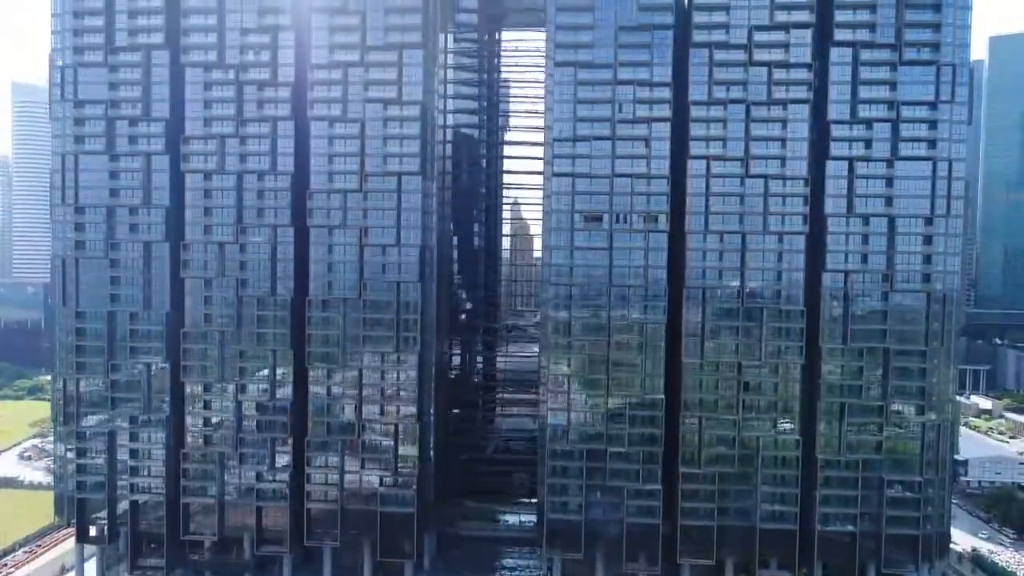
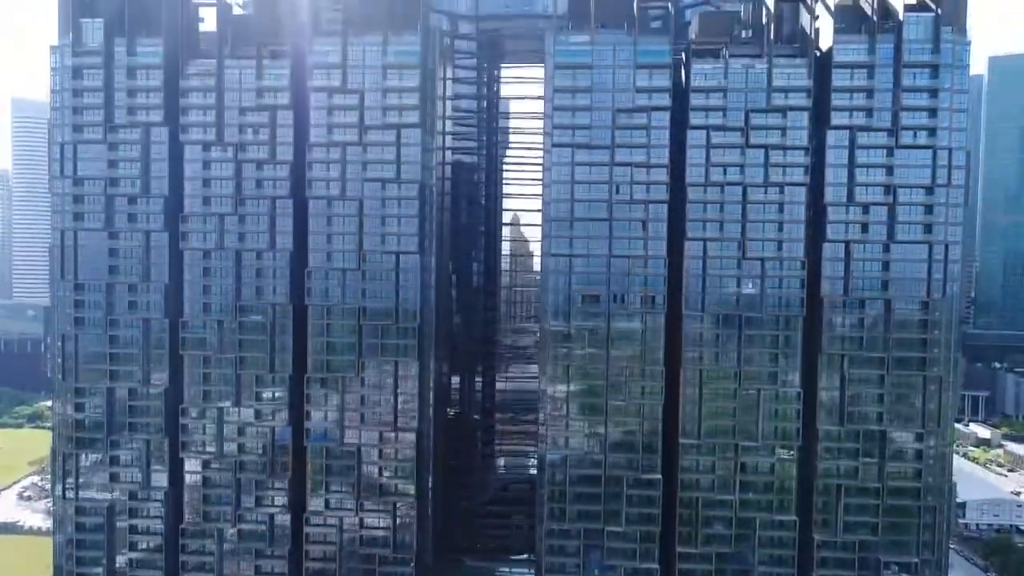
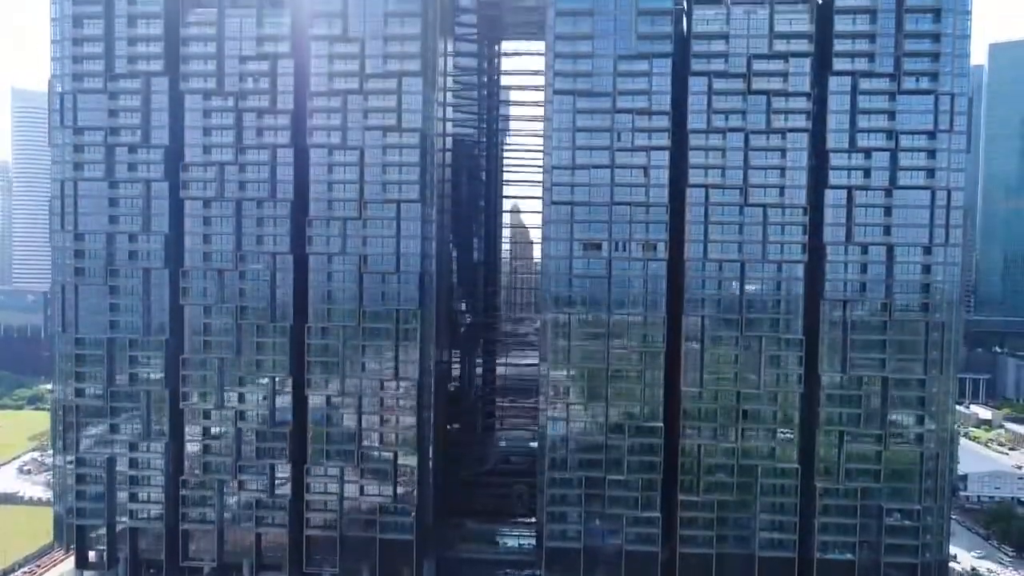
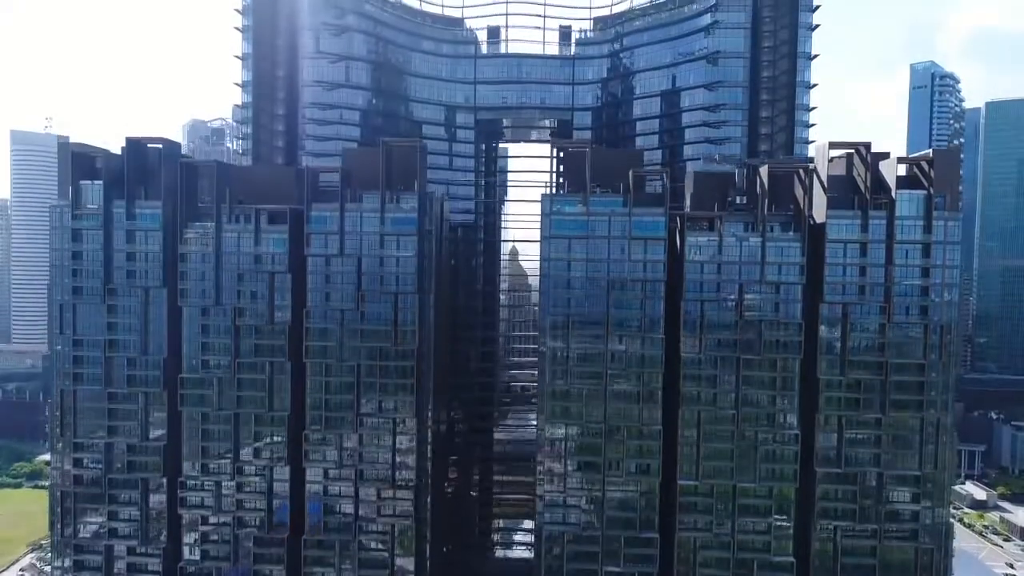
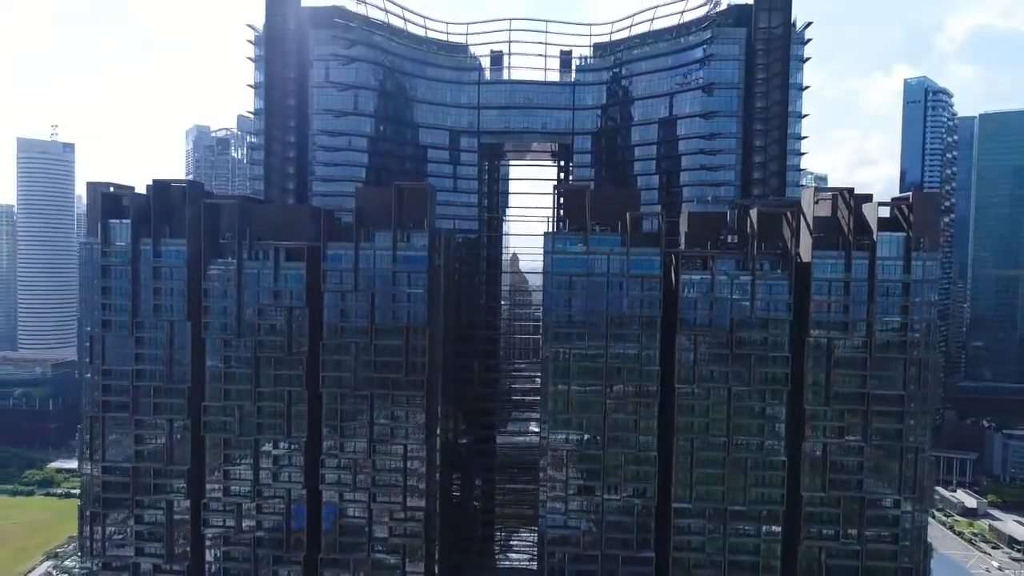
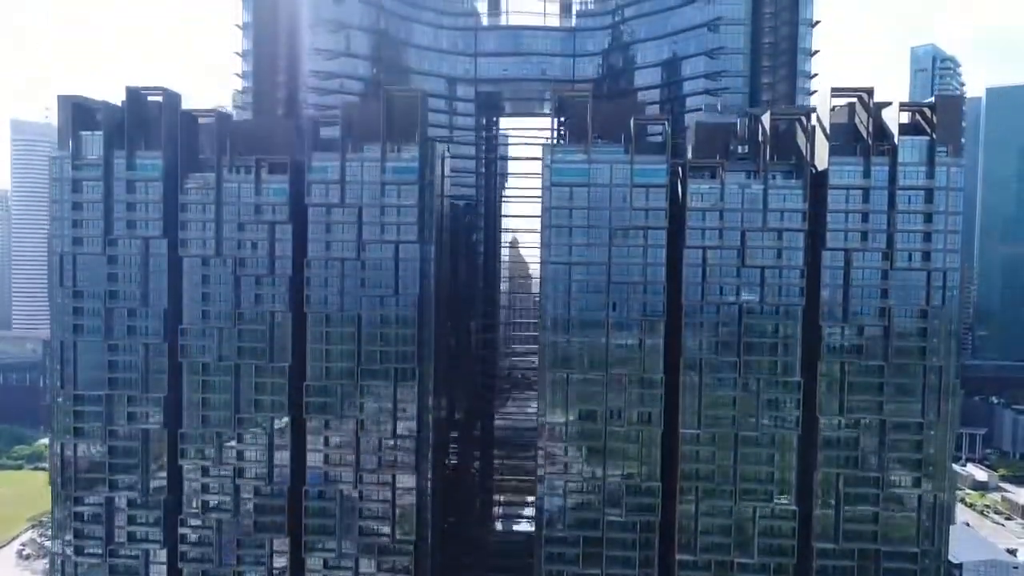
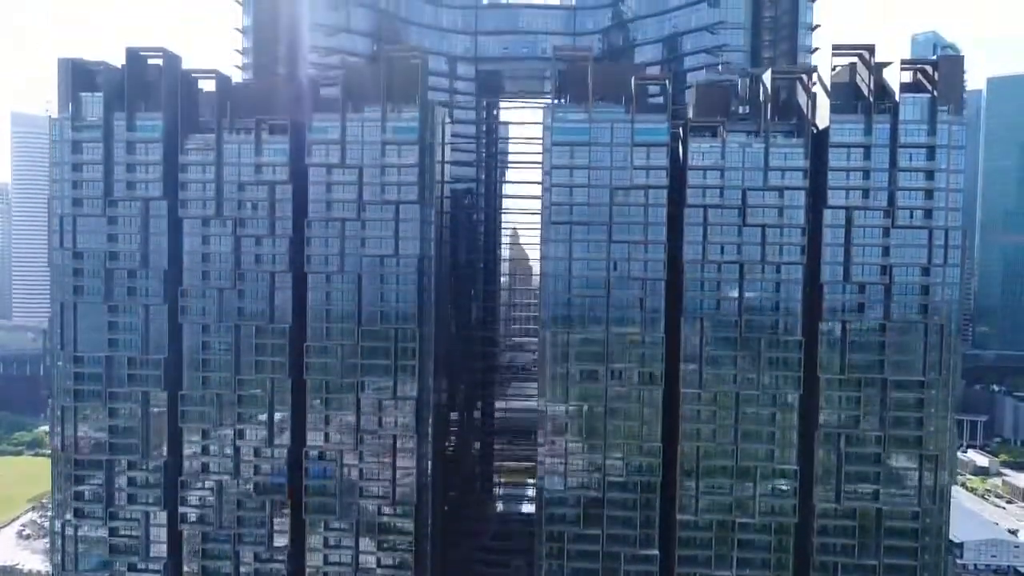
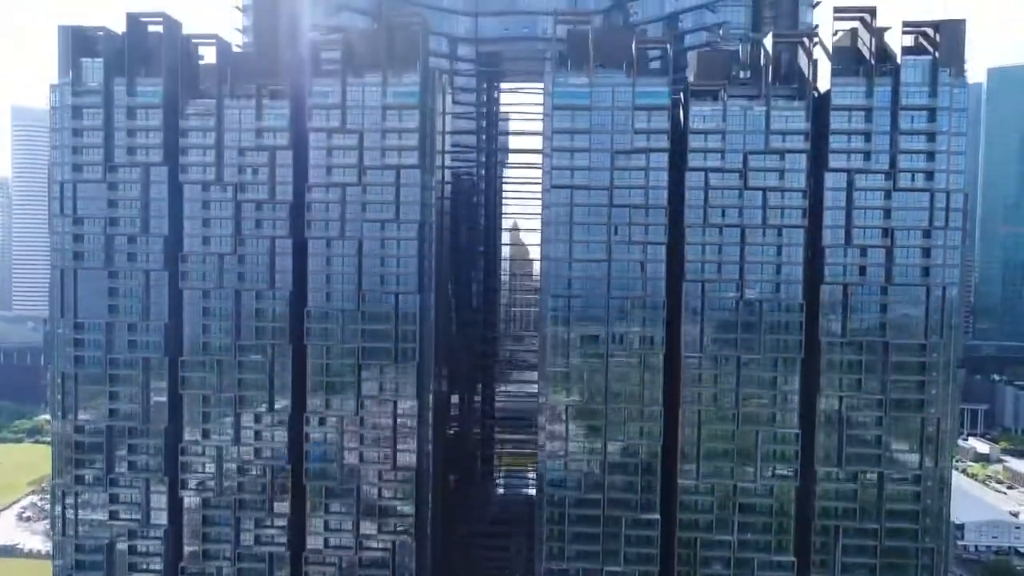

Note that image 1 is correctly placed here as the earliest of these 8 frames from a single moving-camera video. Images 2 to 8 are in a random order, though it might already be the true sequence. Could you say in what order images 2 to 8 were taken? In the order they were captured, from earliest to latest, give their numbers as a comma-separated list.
3, 2, 8, 7, 6, 4, 5
